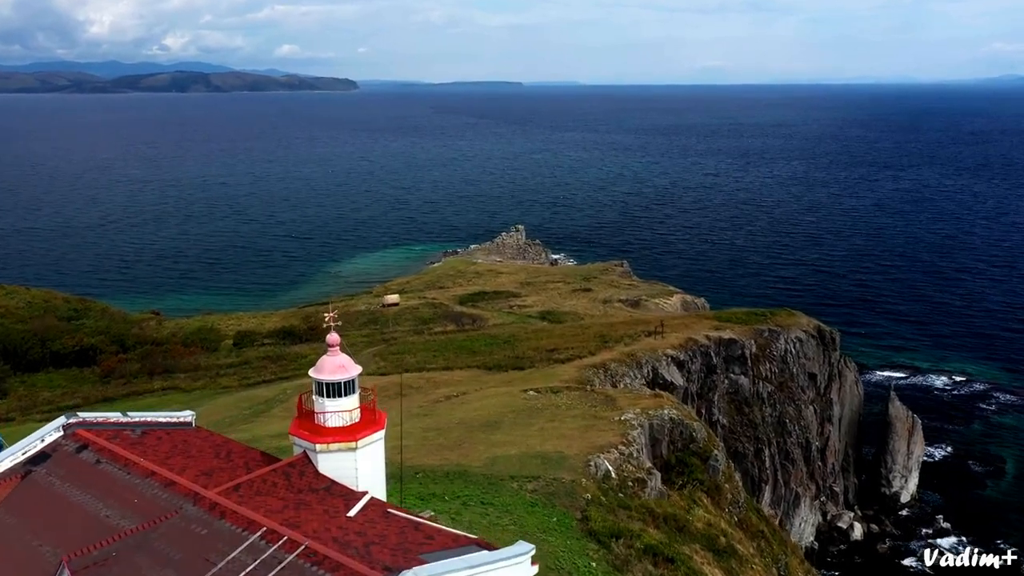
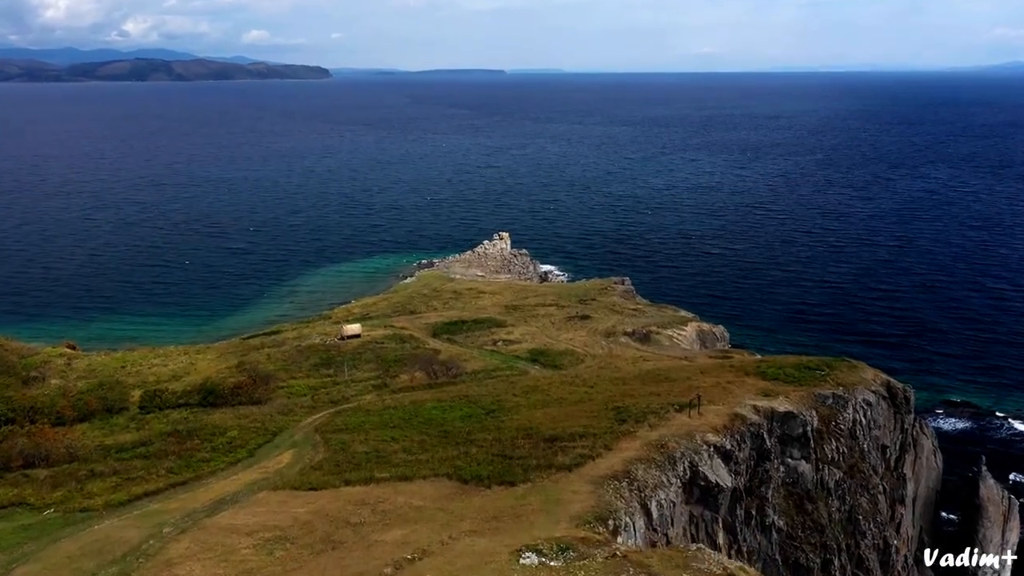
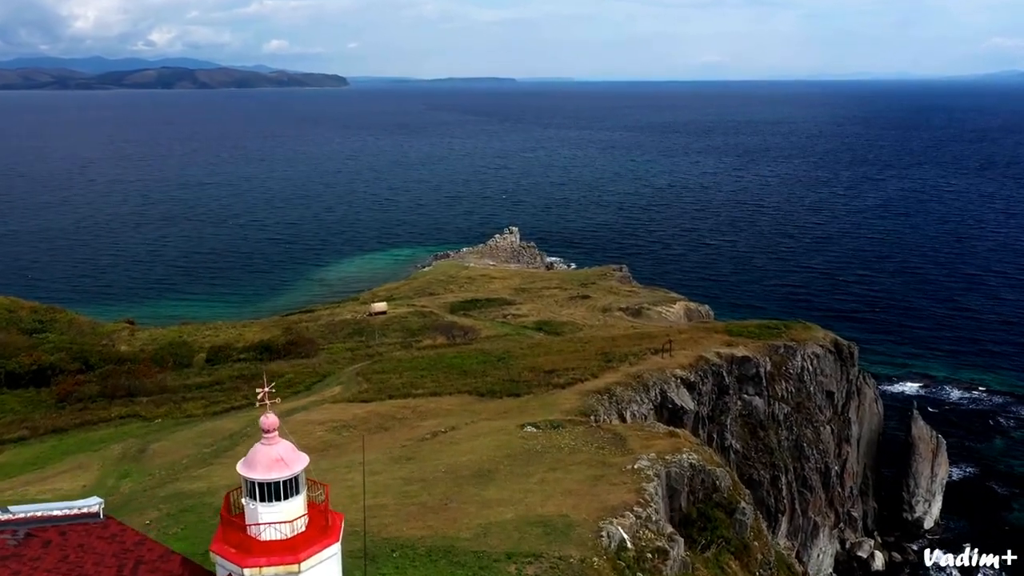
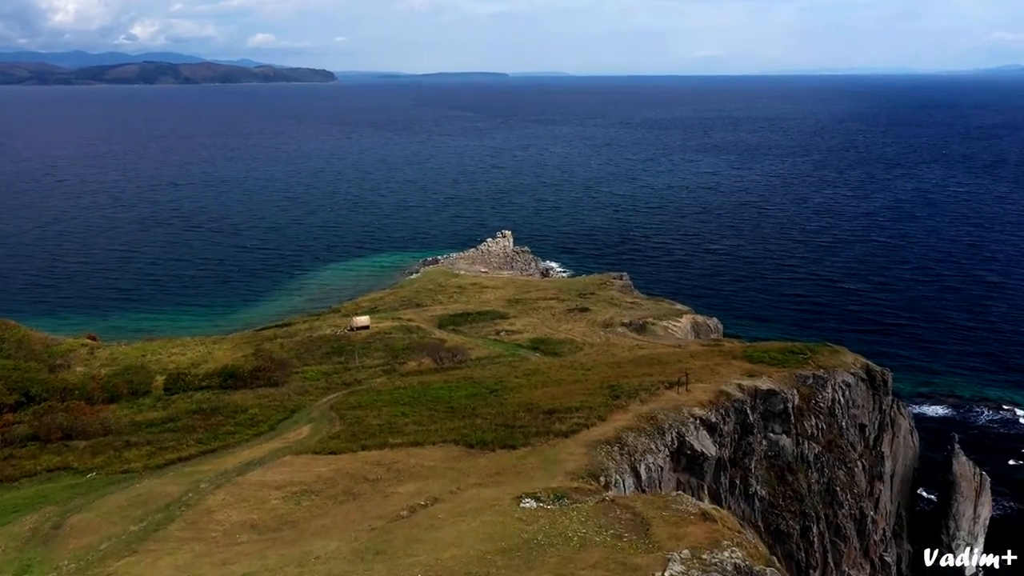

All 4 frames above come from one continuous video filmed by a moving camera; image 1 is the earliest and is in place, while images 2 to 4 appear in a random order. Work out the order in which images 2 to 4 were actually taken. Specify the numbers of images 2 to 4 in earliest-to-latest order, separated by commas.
3, 4, 2
